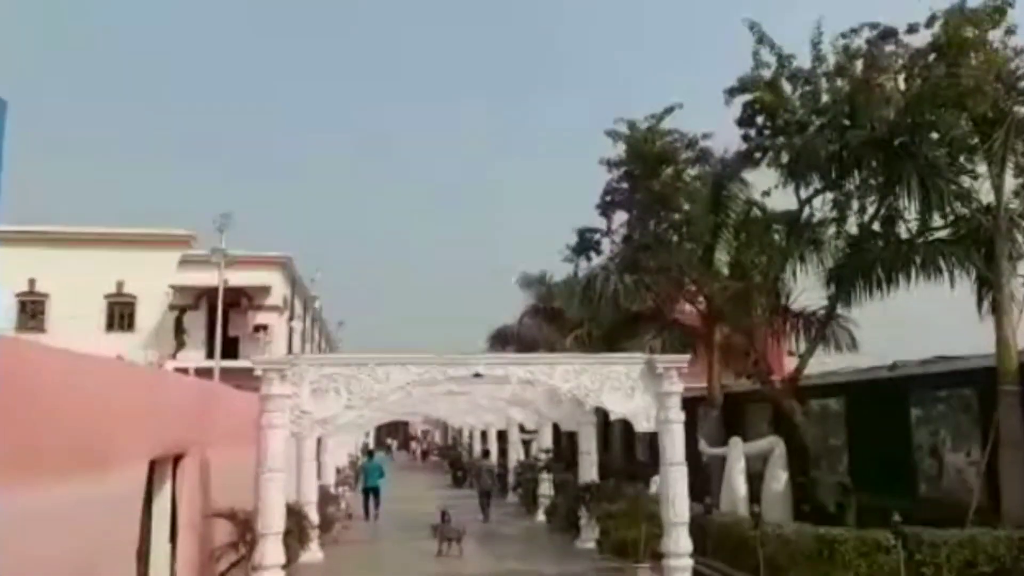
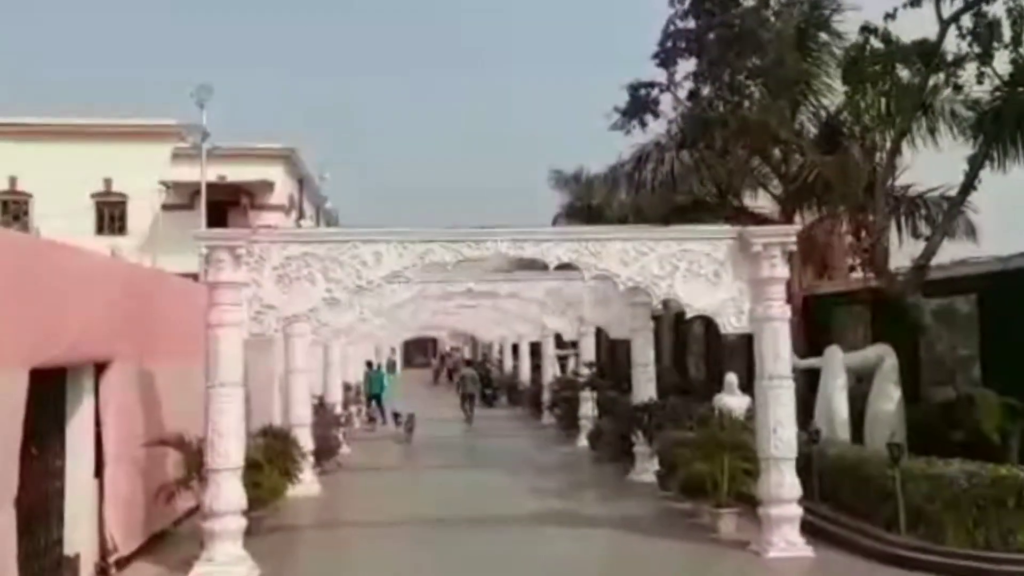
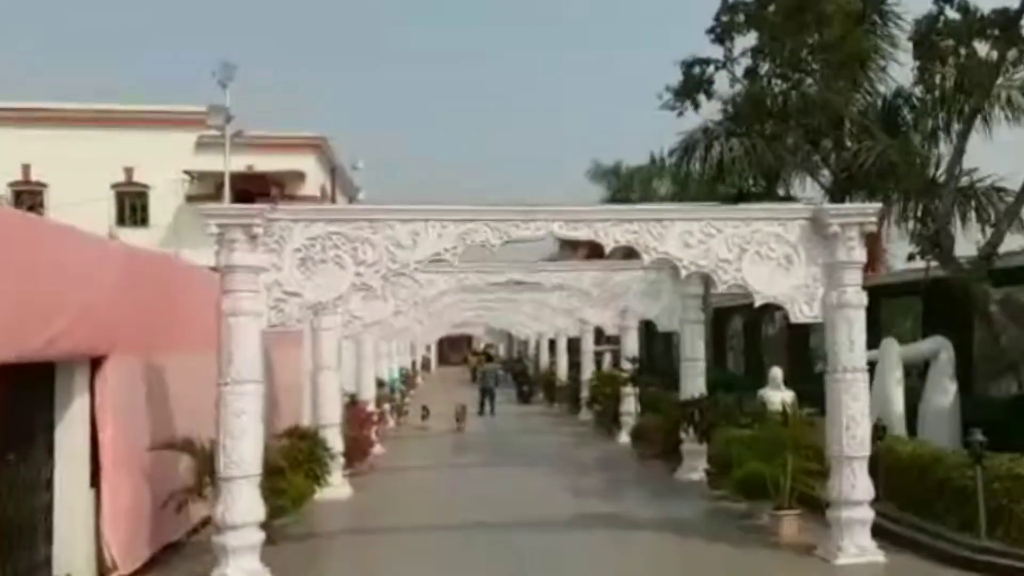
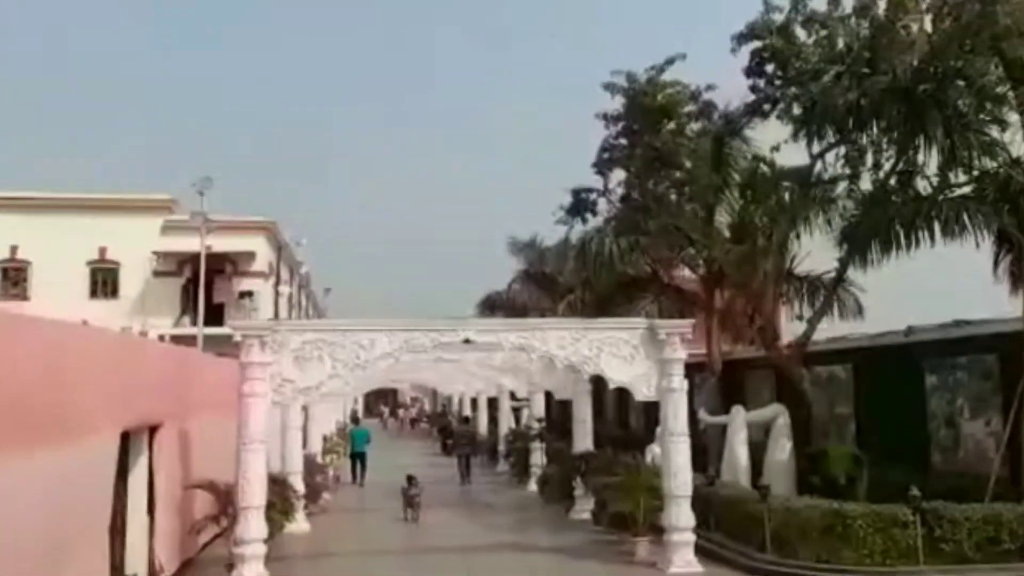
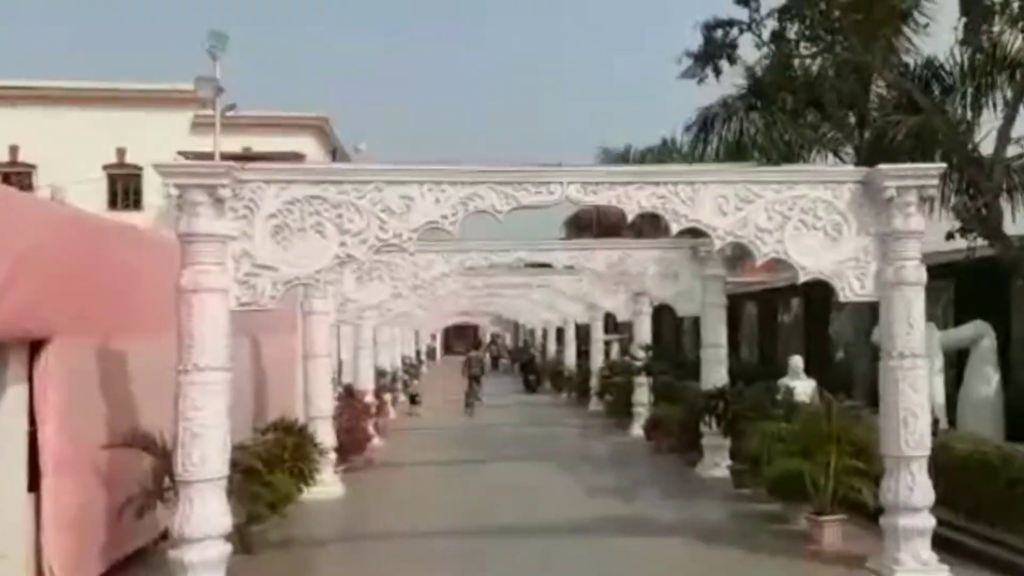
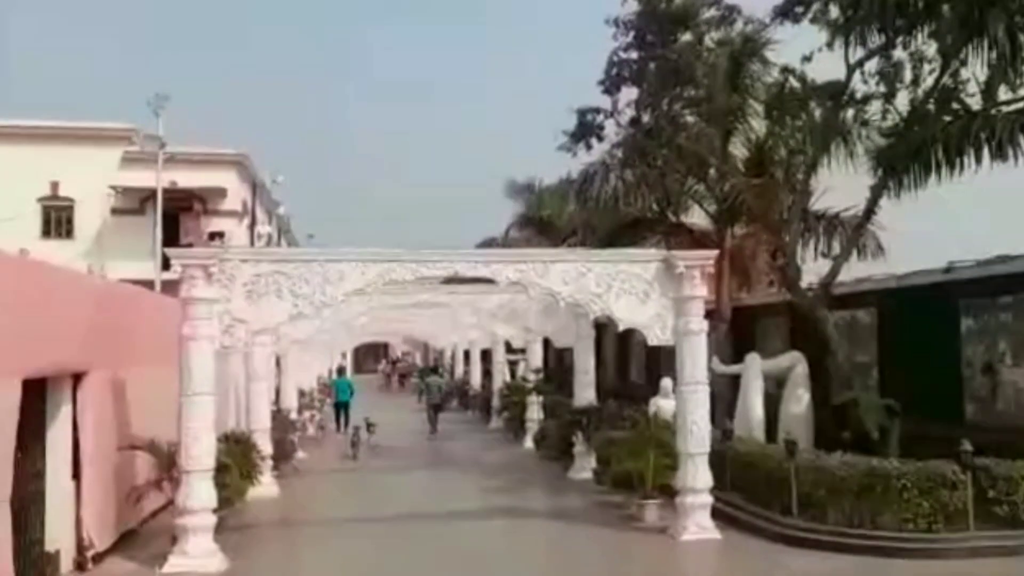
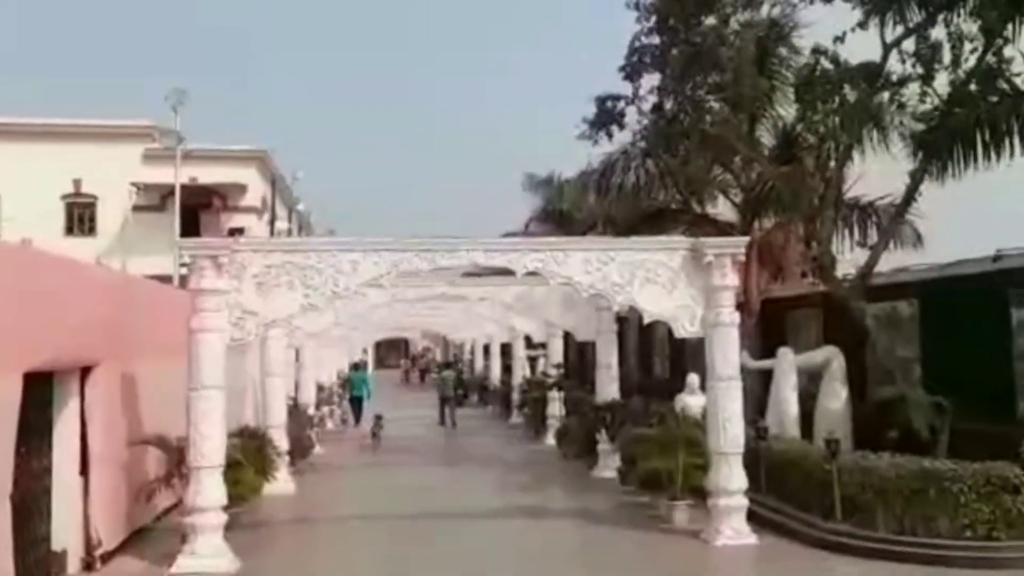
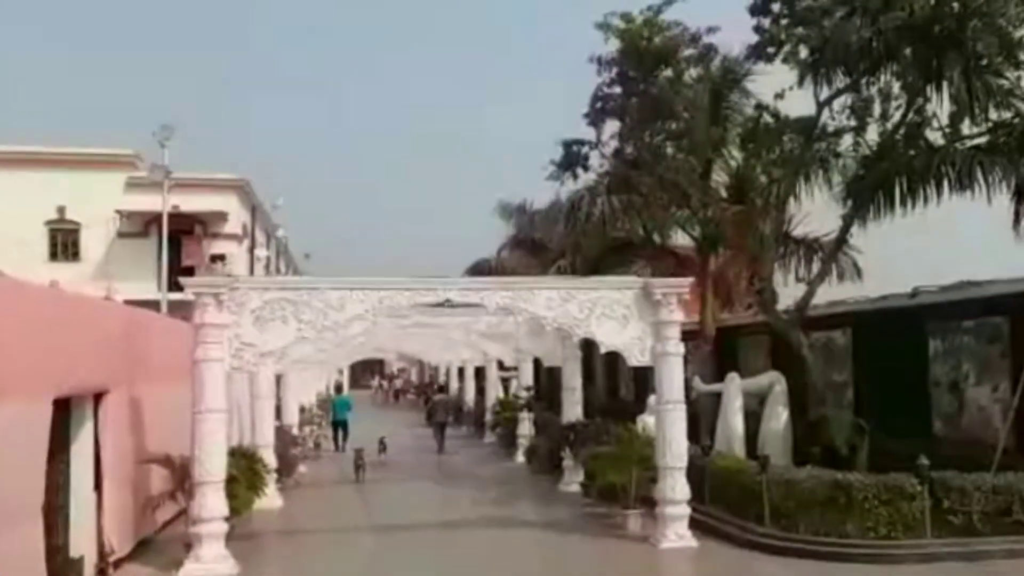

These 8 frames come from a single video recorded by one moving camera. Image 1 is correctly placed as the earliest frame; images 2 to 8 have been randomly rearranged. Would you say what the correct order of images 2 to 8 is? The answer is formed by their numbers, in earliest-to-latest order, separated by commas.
4, 8, 6, 7, 2, 3, 5
